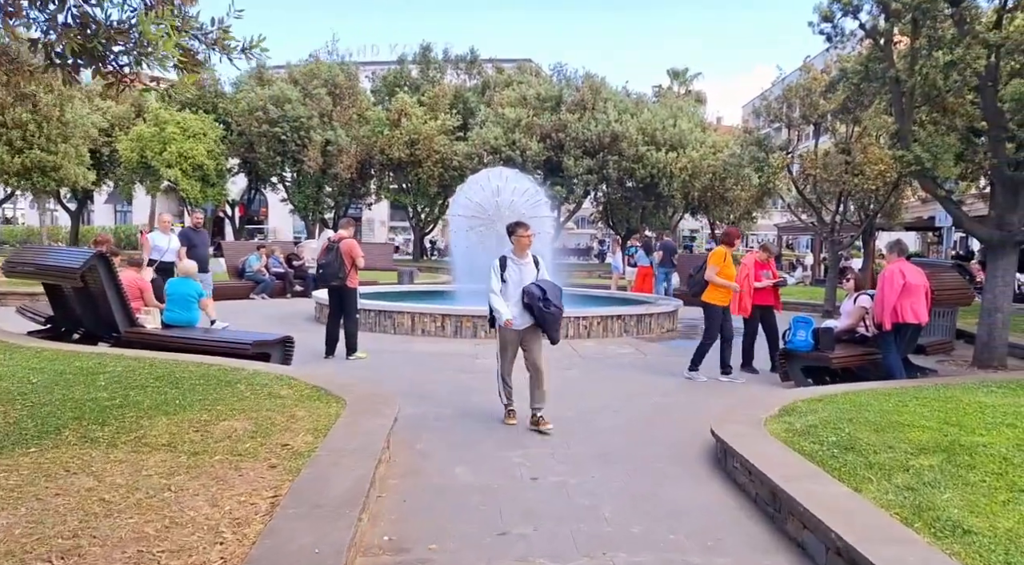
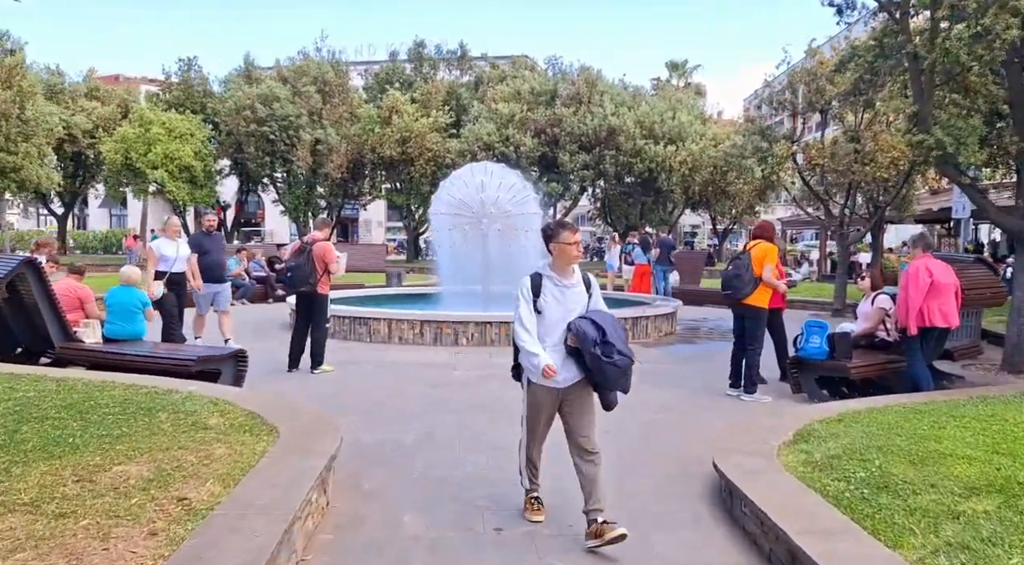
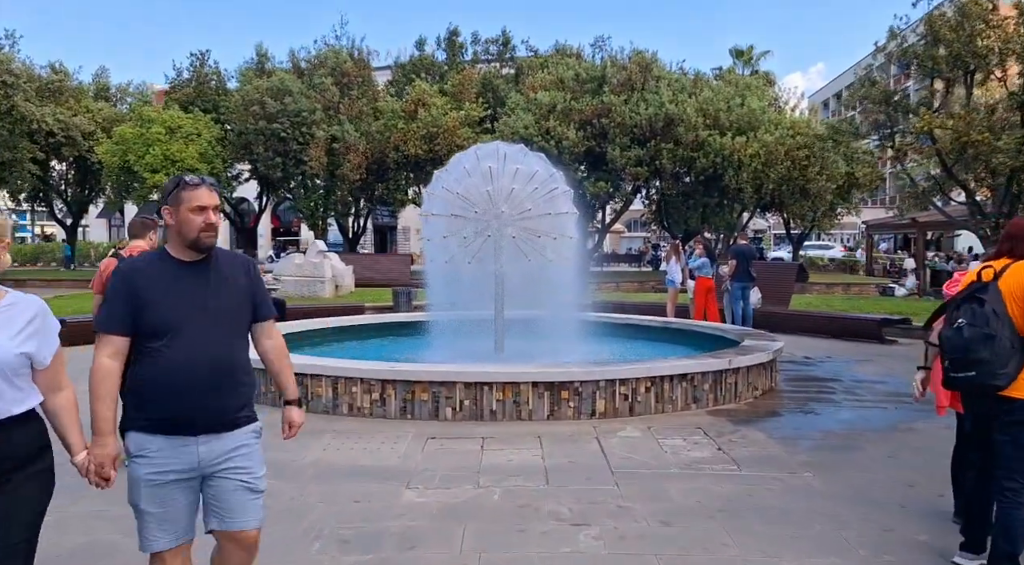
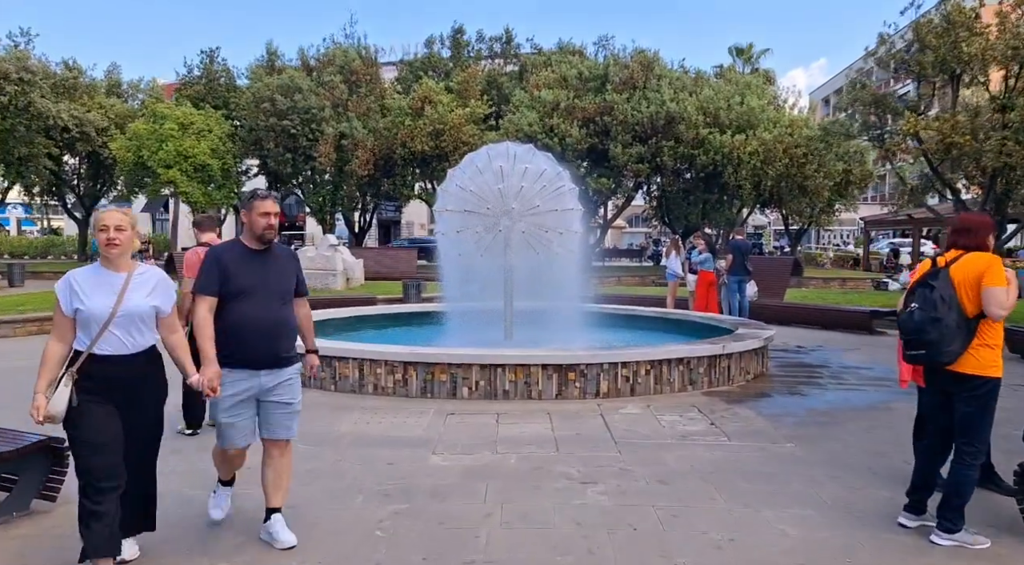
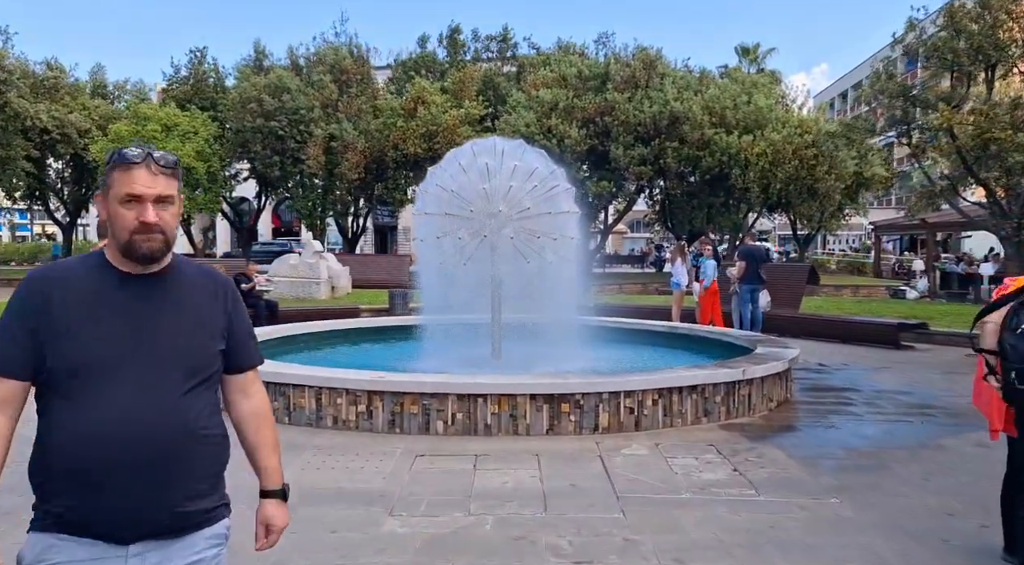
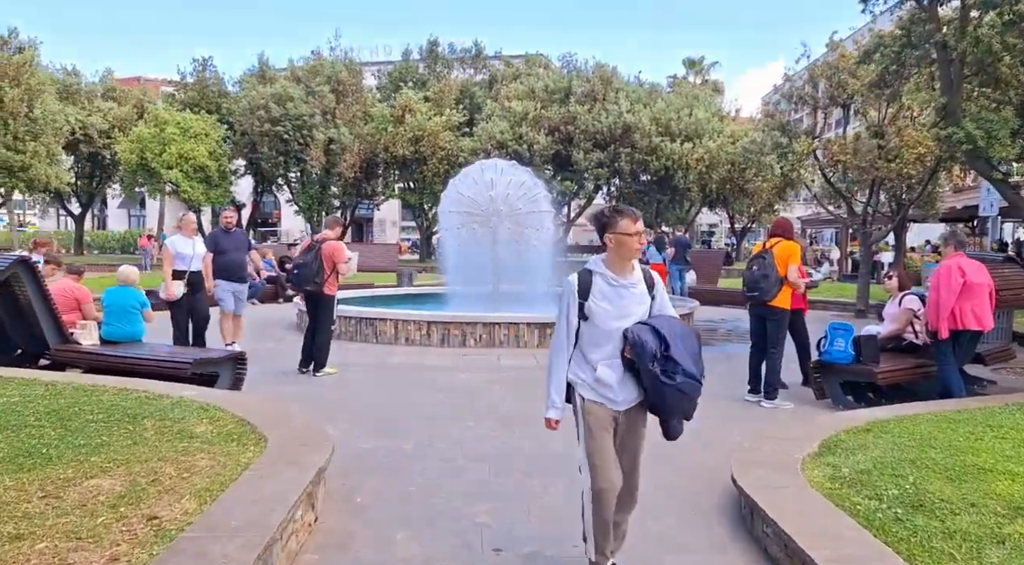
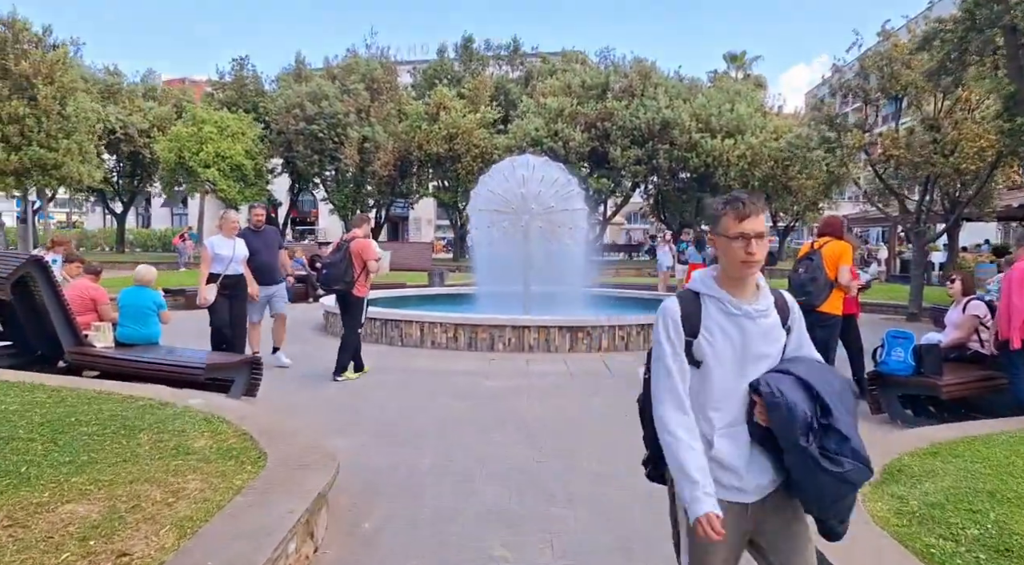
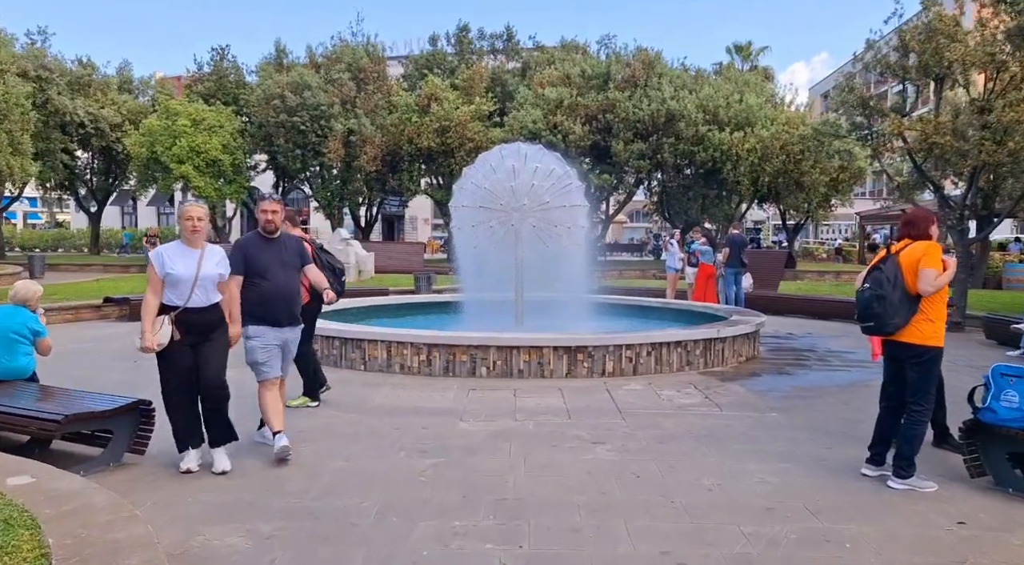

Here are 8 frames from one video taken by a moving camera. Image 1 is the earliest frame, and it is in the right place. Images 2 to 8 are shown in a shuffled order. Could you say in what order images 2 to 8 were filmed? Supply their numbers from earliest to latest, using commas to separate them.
2, 6, 7, 8, 4, 3, 5
